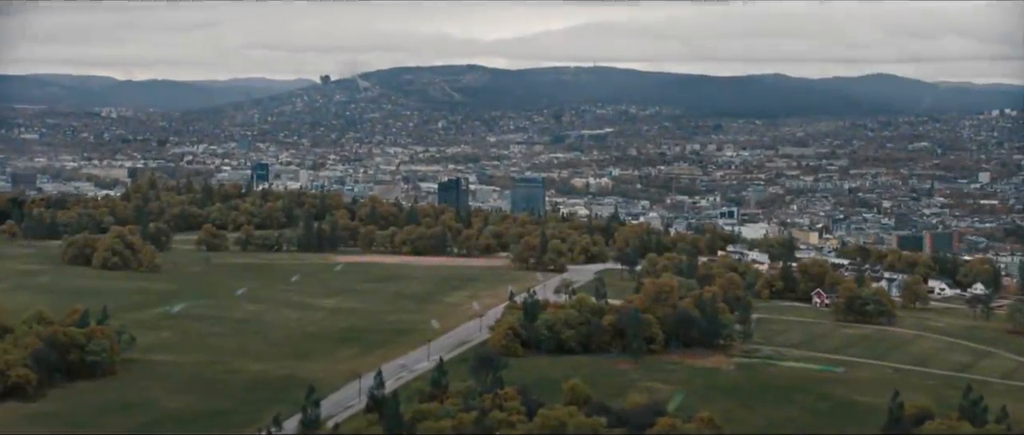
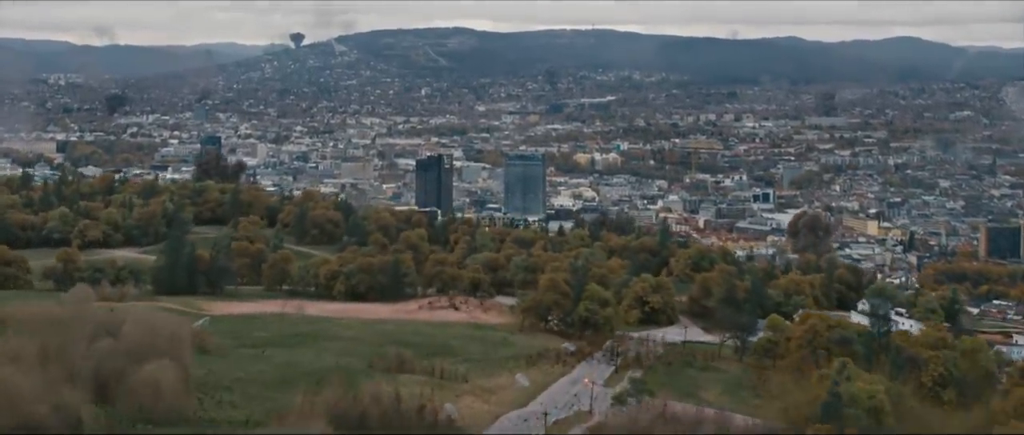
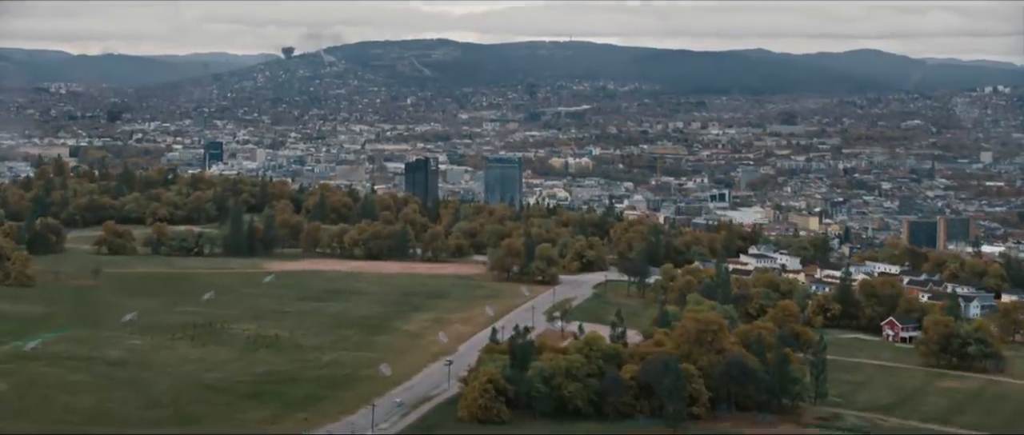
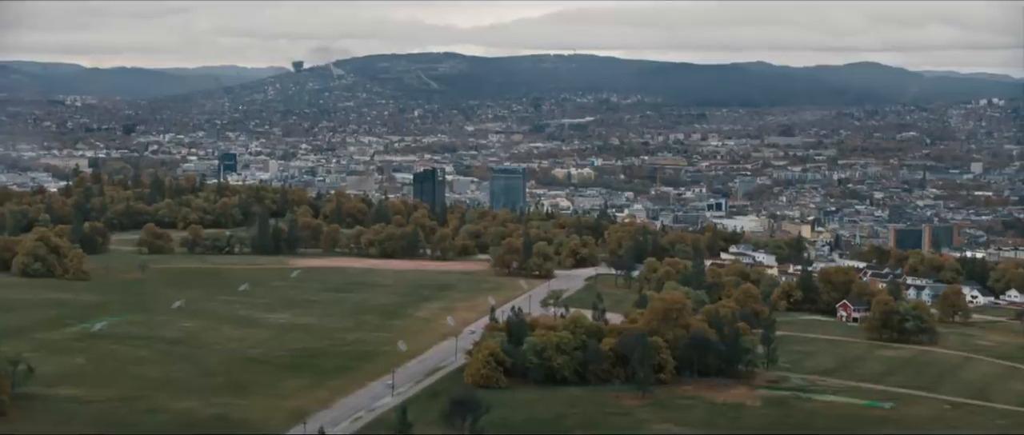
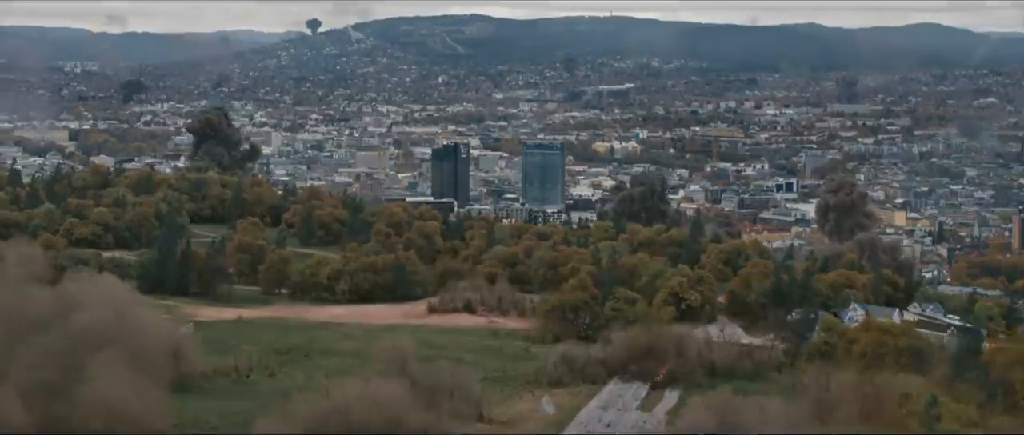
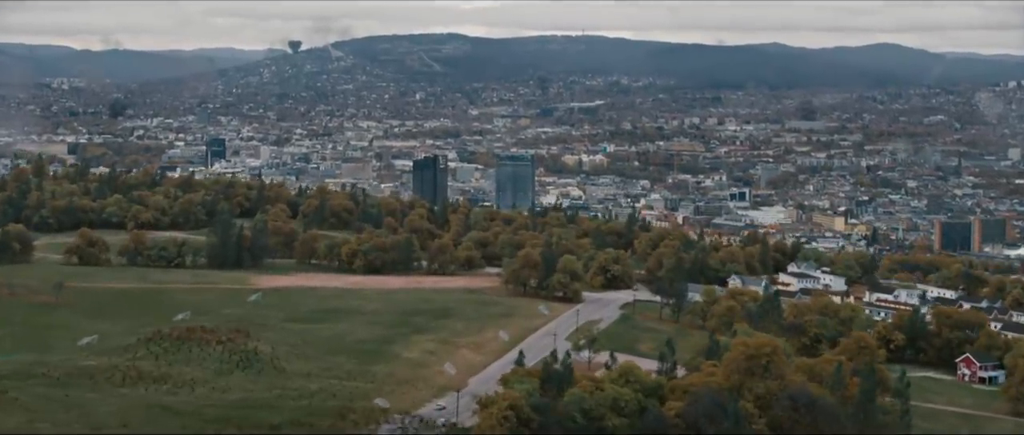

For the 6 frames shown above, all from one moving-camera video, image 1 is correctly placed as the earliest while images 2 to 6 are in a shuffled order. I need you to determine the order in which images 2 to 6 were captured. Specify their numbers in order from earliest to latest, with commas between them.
4, 3, 6, 2, 5
